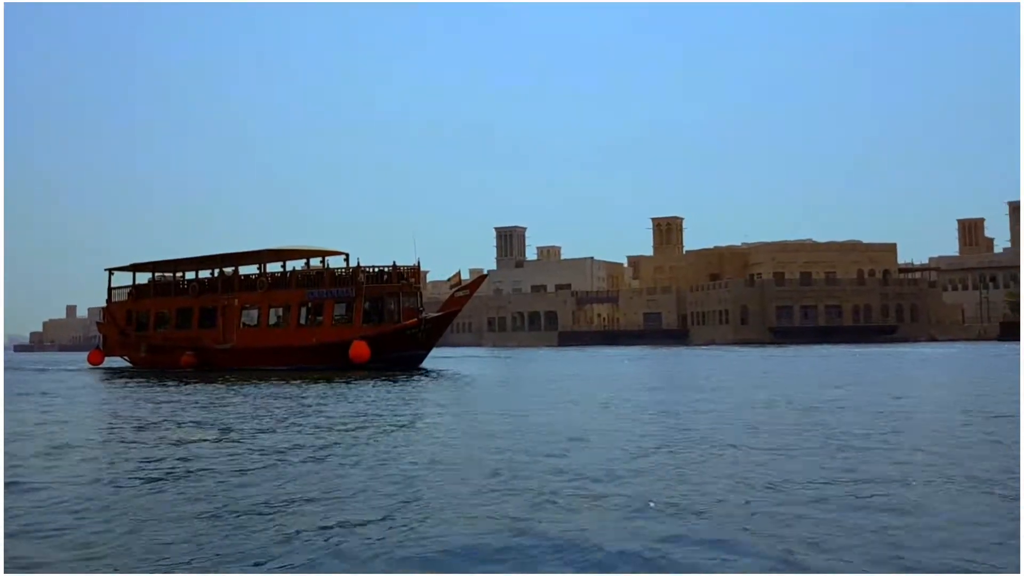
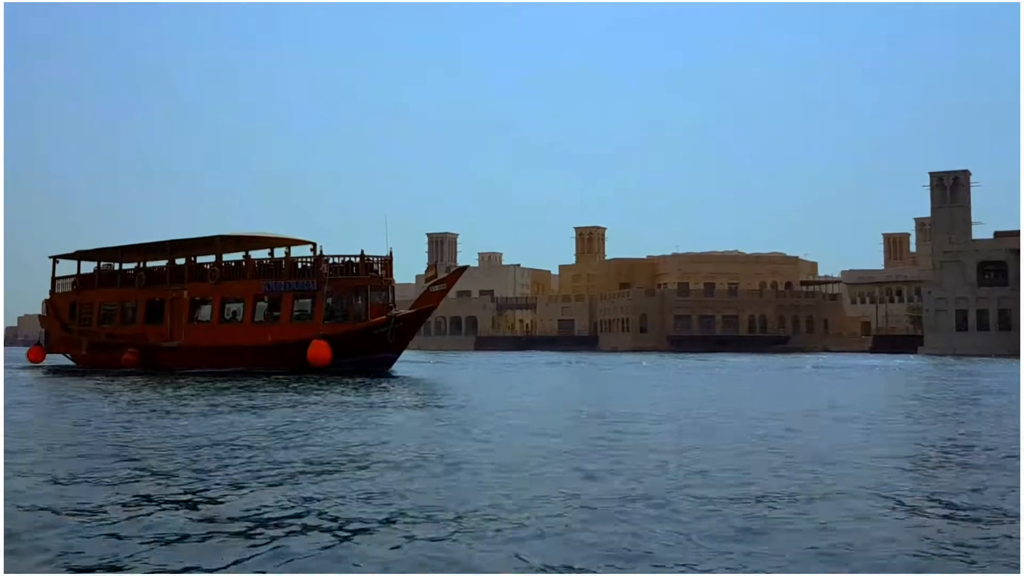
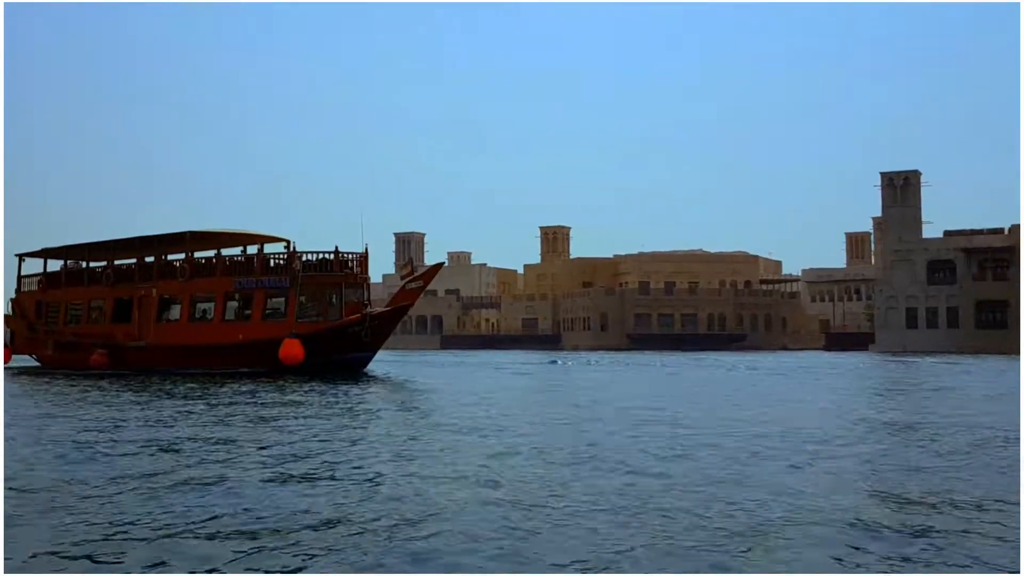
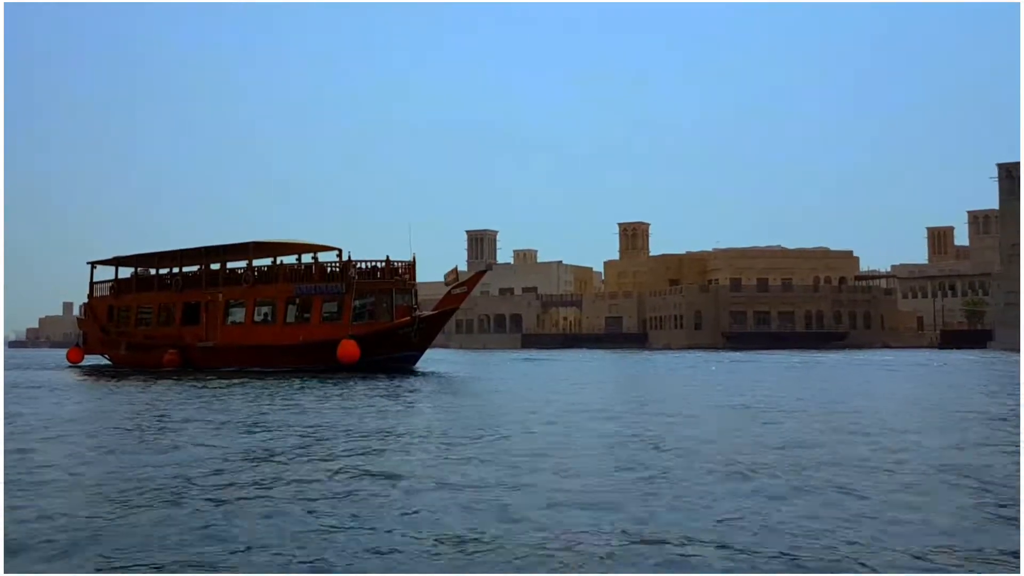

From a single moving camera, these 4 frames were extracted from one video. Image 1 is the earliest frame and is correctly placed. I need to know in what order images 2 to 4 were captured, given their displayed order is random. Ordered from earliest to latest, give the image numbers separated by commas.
4, 2, 3
